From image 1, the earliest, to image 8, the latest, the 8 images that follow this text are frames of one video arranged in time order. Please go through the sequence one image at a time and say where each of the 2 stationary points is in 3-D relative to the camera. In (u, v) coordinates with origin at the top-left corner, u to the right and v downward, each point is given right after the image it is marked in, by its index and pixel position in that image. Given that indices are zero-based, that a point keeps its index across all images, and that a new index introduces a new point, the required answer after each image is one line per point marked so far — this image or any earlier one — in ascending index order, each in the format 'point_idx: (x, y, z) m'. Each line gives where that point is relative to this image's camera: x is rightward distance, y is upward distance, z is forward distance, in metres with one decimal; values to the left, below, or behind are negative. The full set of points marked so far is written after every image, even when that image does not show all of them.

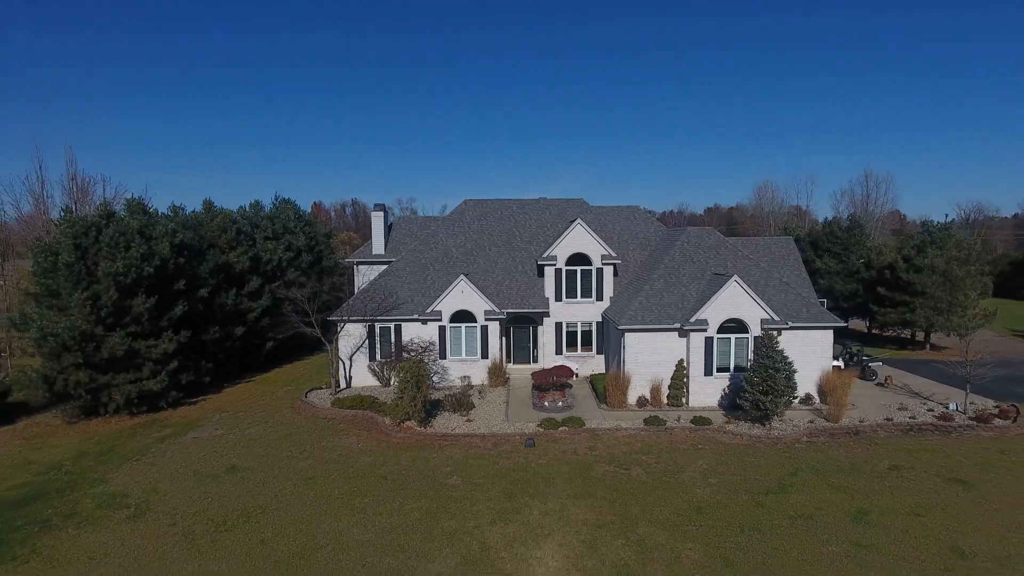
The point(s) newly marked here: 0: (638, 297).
0: (+3.9, -0.3, +19.9) m
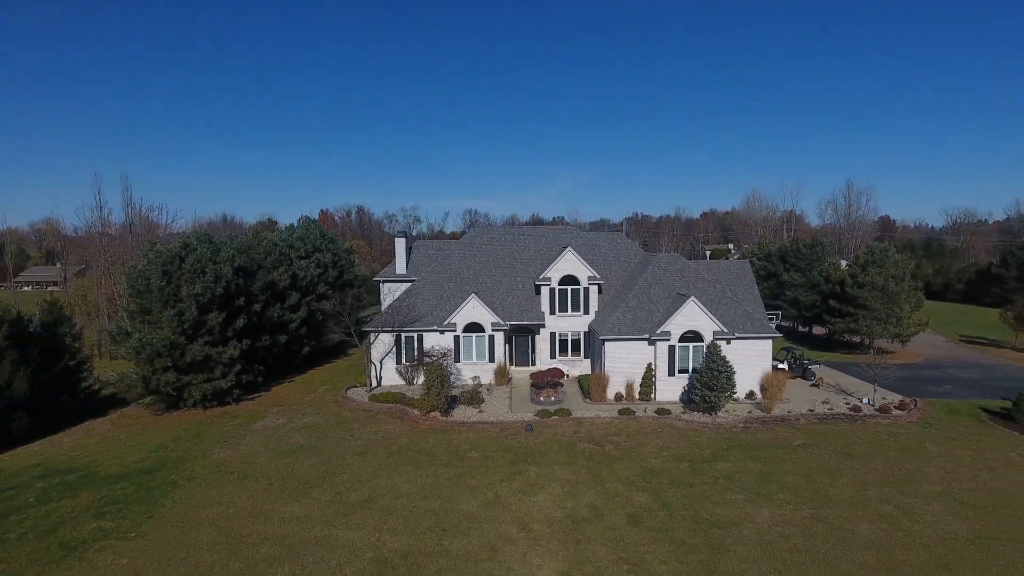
0: (+4.0, -1.0, +24.5) m
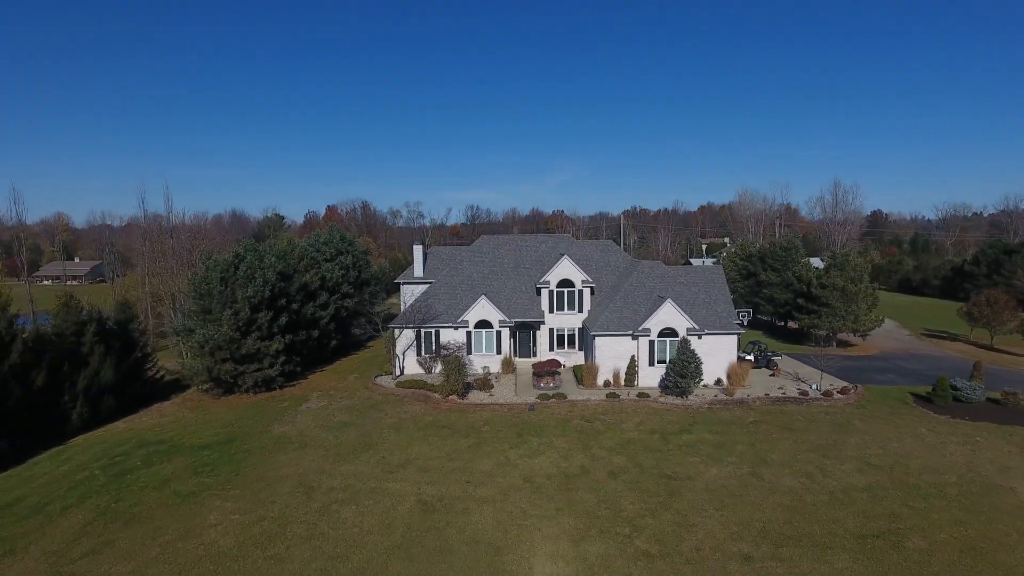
0: (+4.2, -1.1, +28.8) m
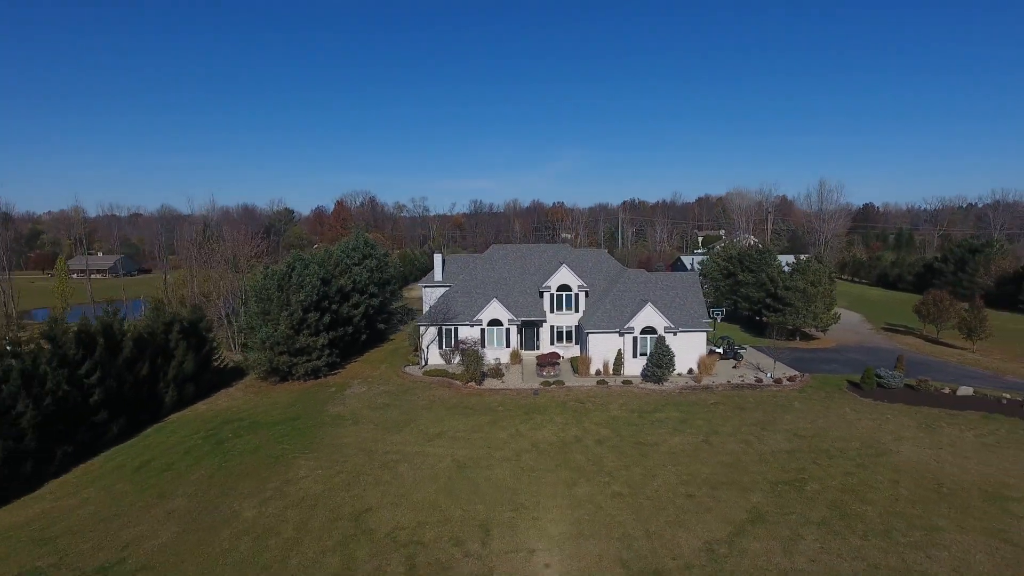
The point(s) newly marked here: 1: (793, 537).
0: (+4.6, -1.4, +34.6) m
1: (+7.5, -6.6, +17.1) m
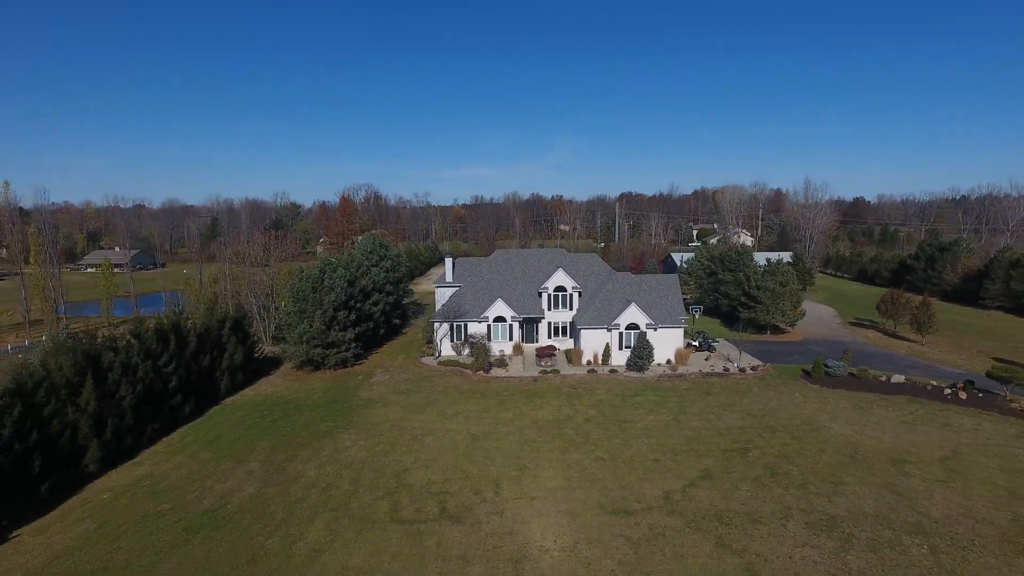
0: (+4.8, -1.5, +39.9) m
1: (+7.7, -7.0, +22.5) m
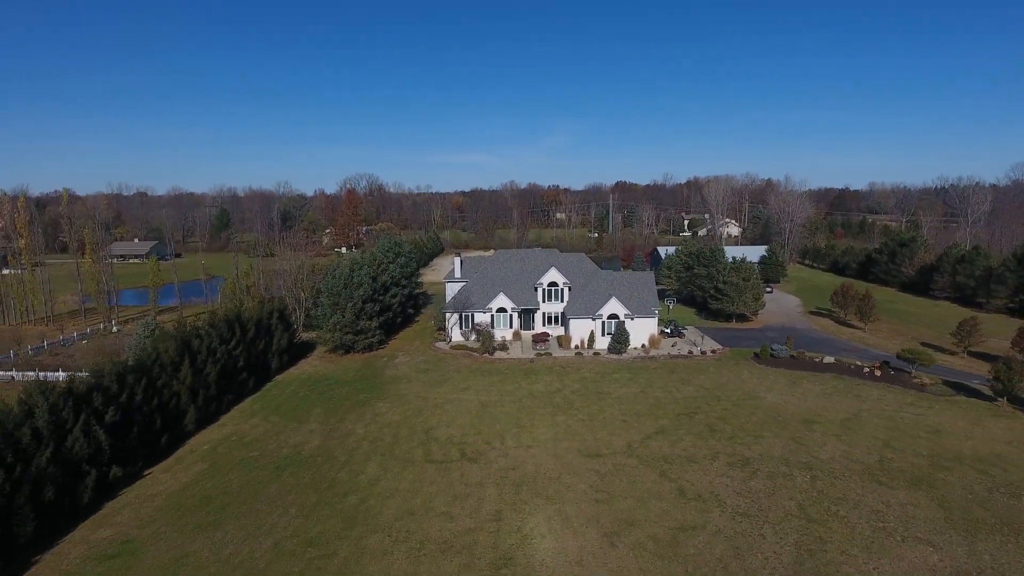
0: (+4.8, -1.2, +47.4) m
1: (+7.8, -7.1, +30.1) m
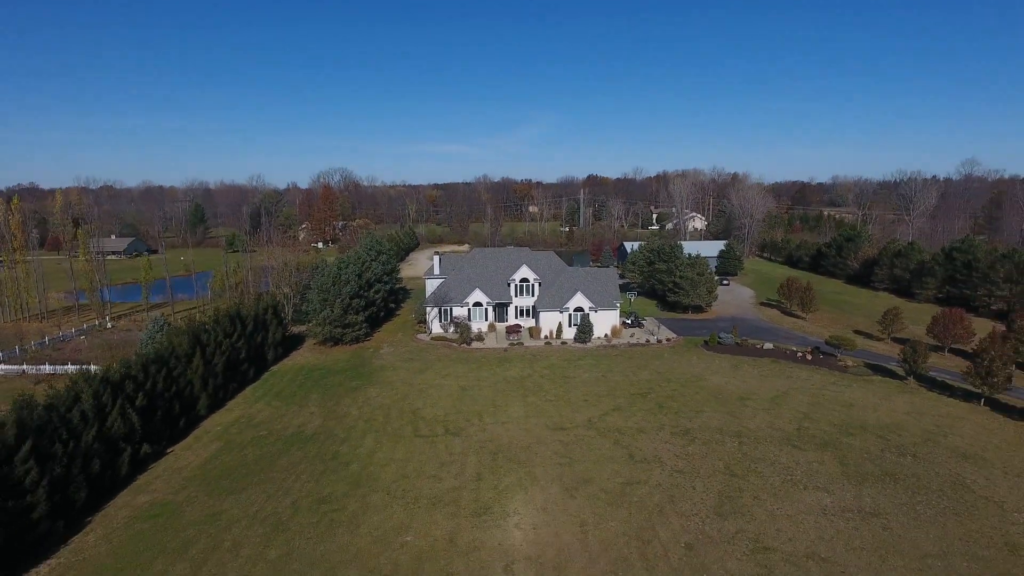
0: (+2.8, -0.8, +52.2) m
1: (+6.5, -6.9, +35.2) m
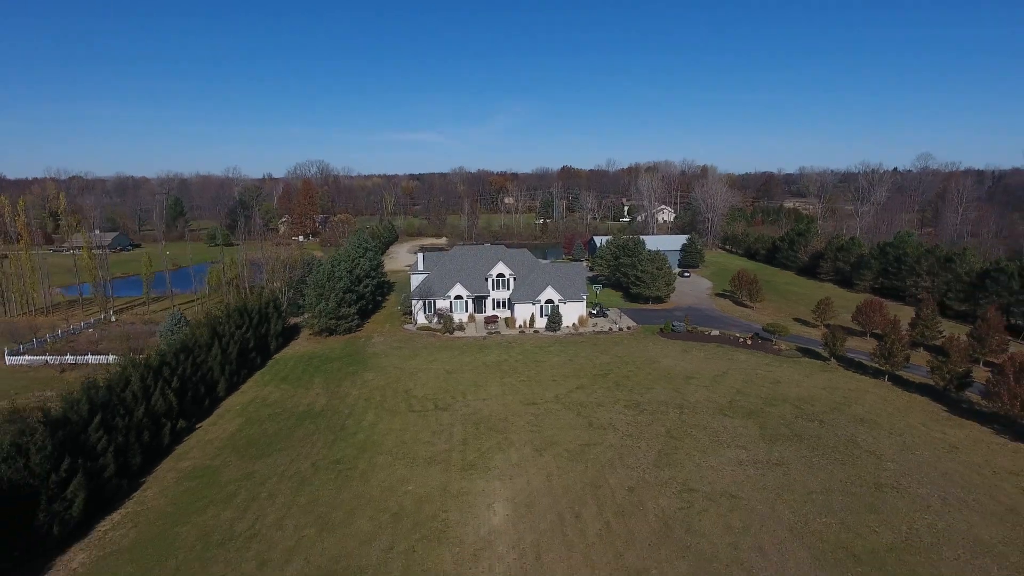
0: (+0.8, -0.3, +58.2) m
1: (+5.2, -6.7, +41.4) m
